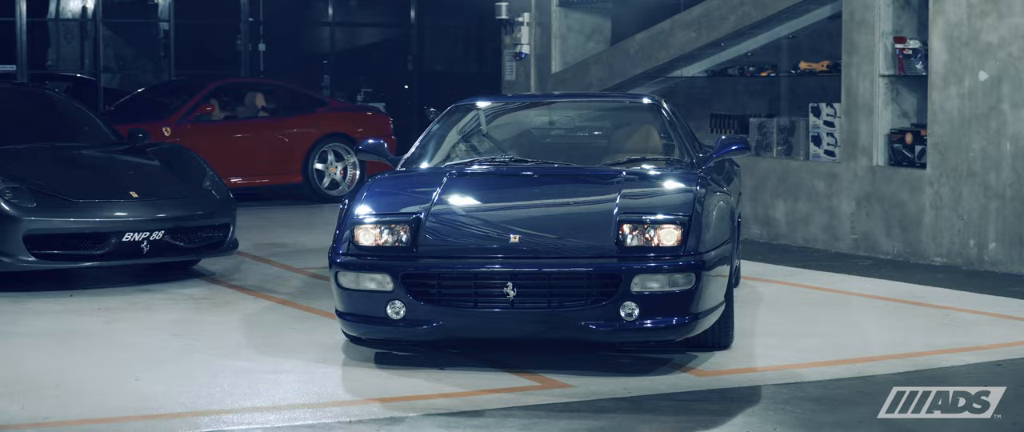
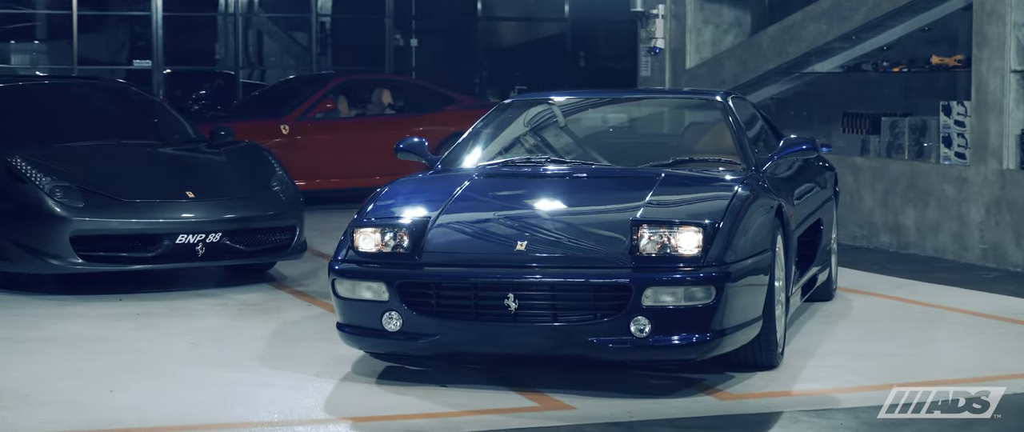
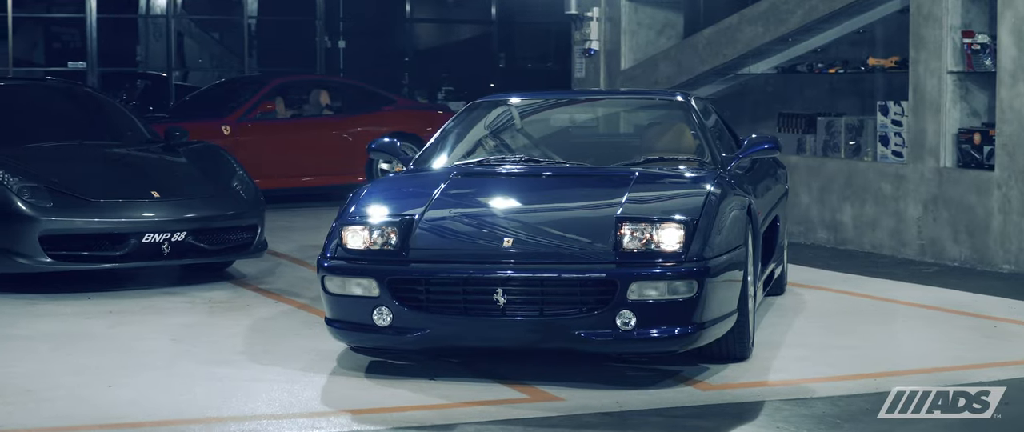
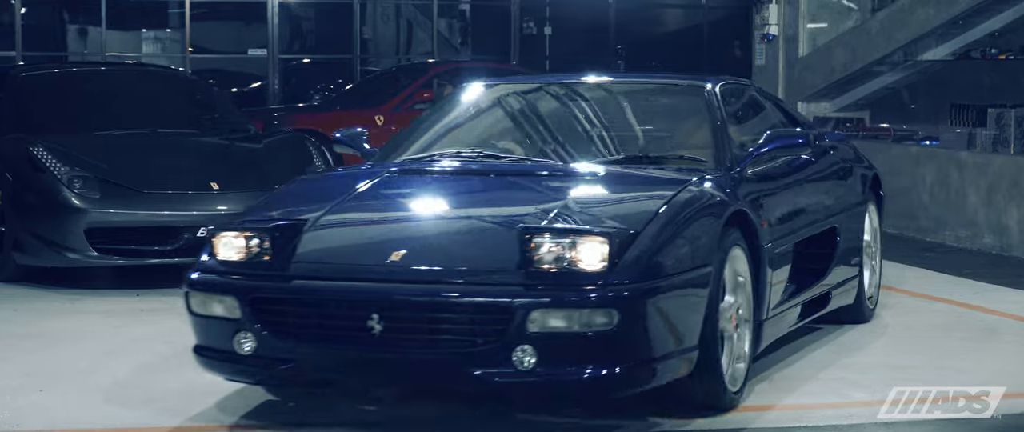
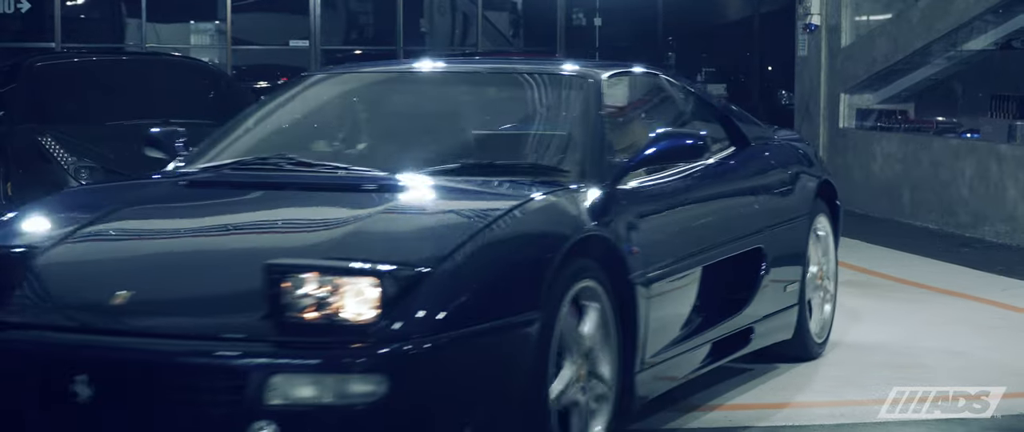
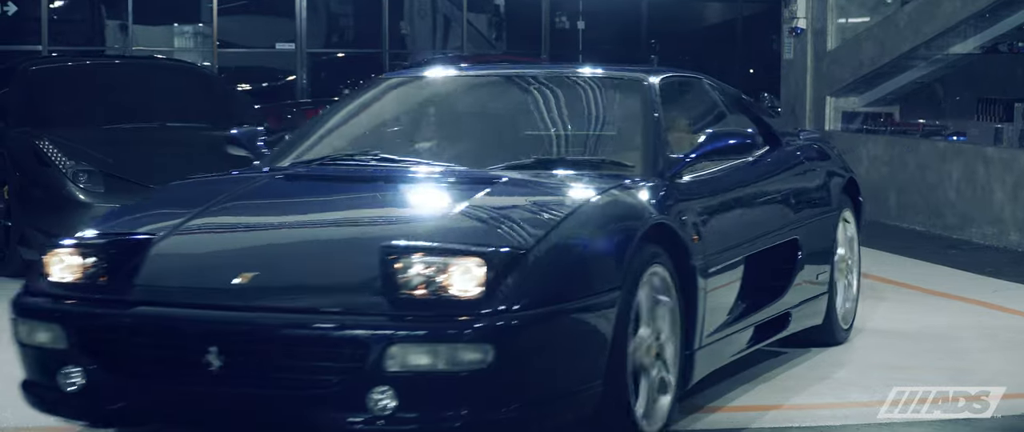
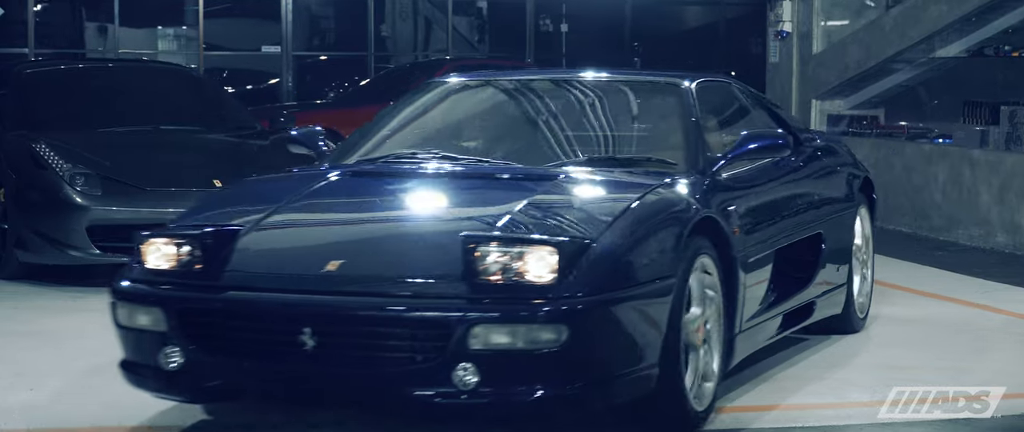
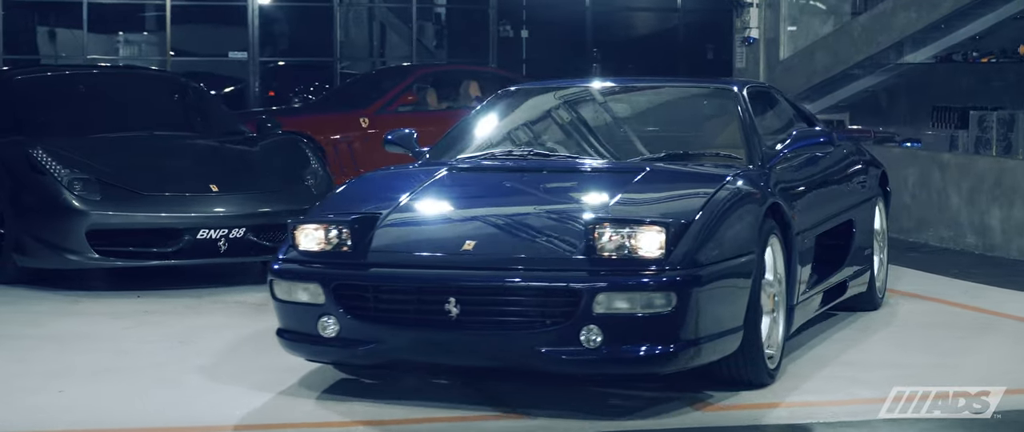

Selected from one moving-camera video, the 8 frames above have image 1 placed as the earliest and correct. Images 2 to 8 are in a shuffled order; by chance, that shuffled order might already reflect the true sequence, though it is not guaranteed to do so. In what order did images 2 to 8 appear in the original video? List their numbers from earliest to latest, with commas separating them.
3, 2, 8, 4, 7, 6, 5
